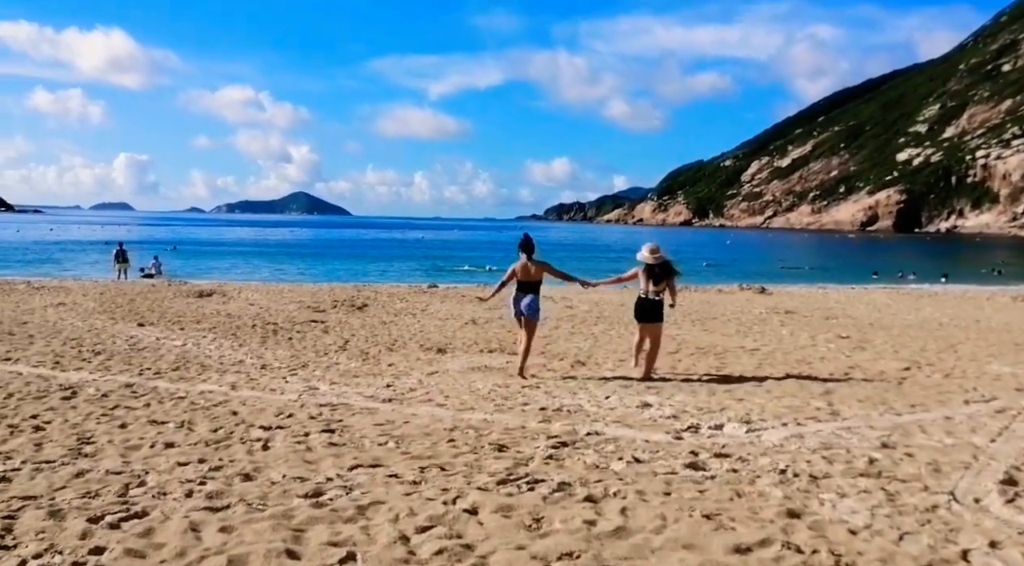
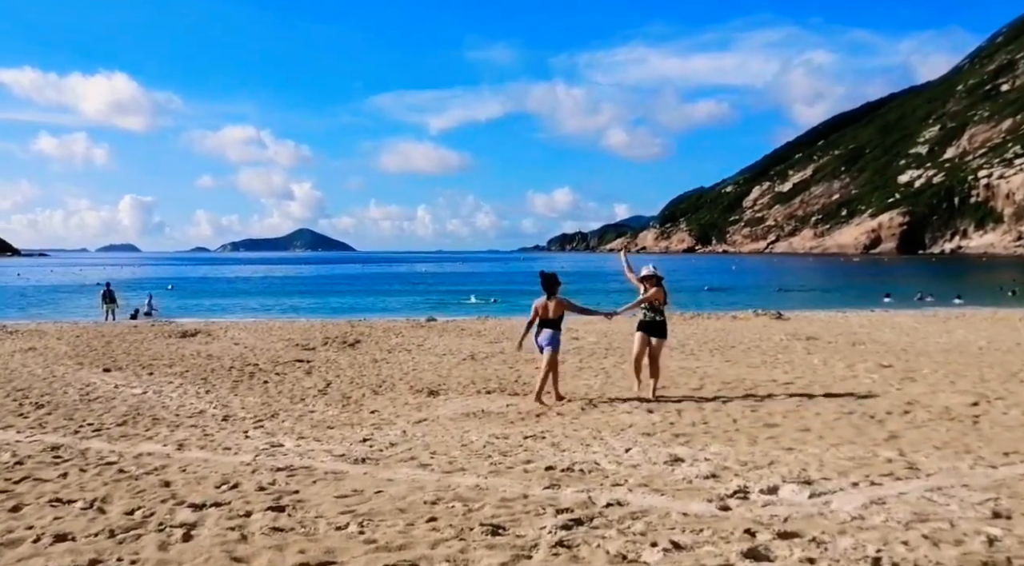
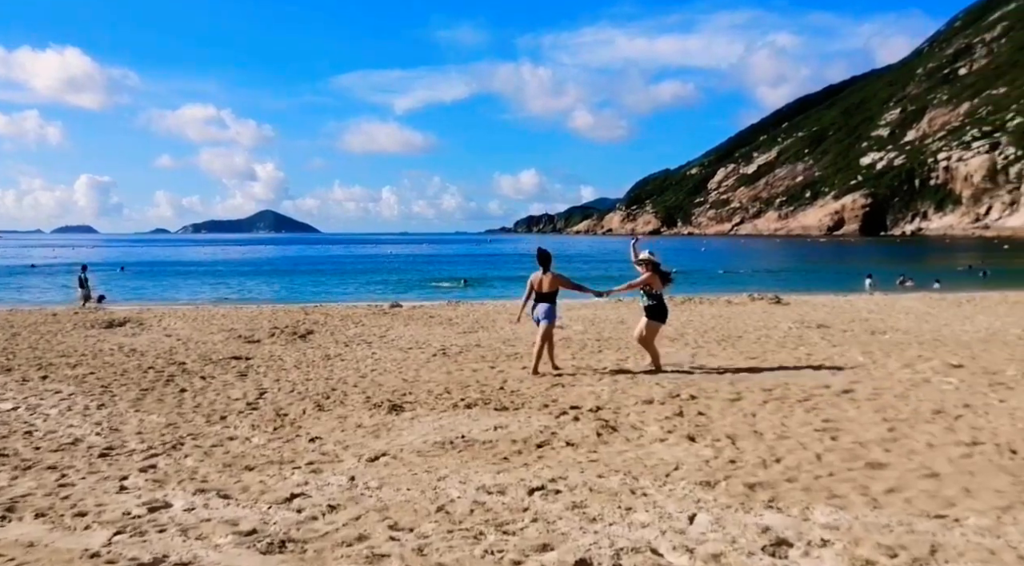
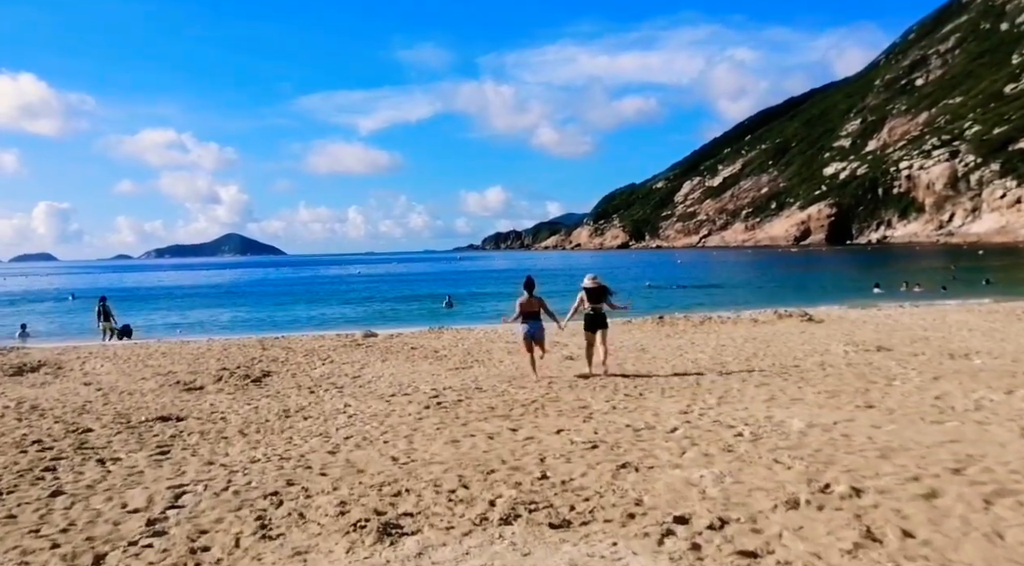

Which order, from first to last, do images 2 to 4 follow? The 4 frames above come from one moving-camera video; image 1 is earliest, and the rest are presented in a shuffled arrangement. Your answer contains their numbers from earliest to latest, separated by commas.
2, 3, 4
